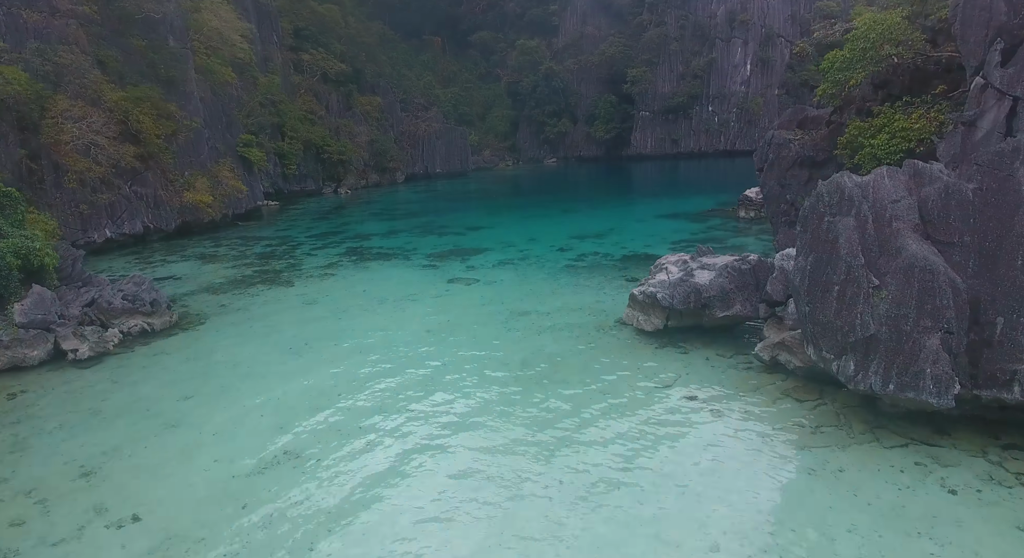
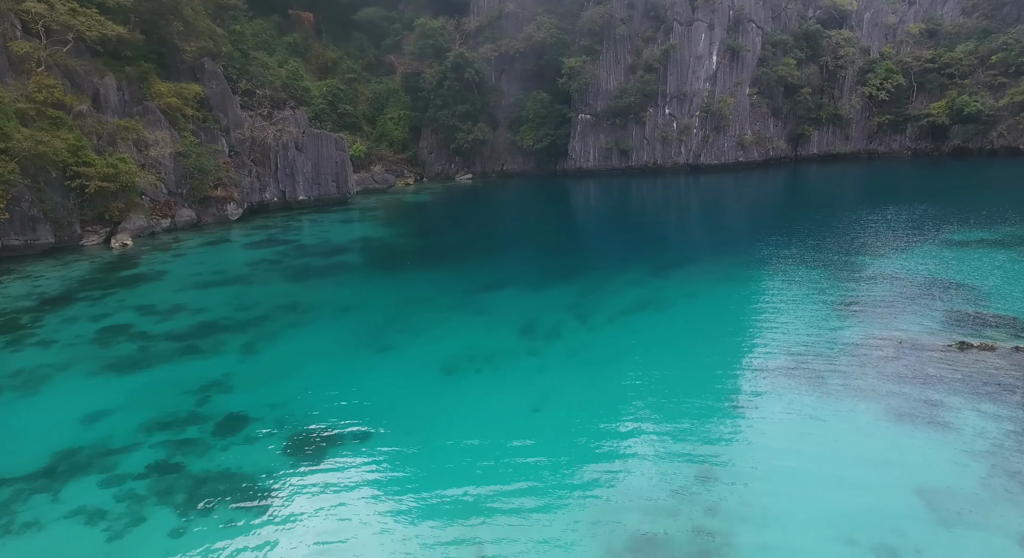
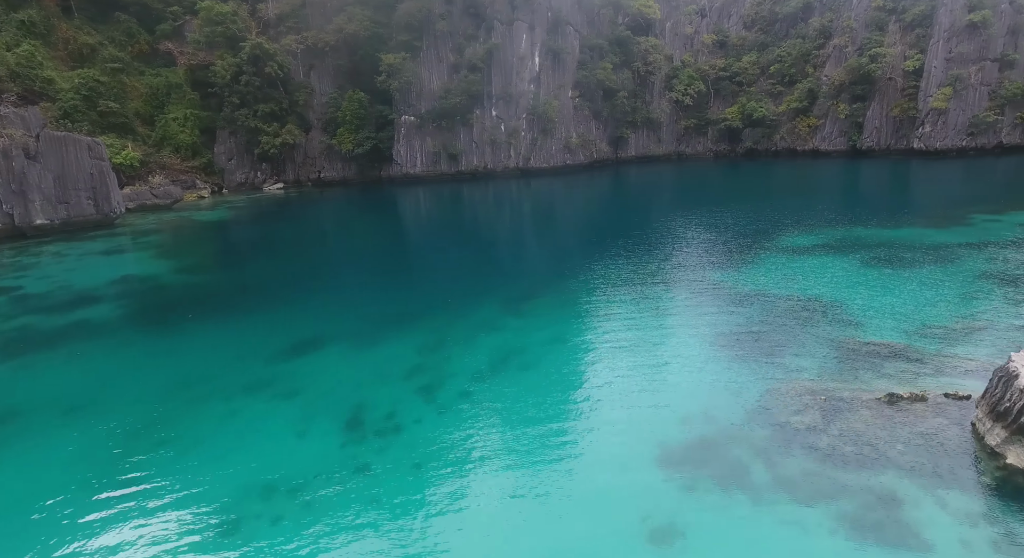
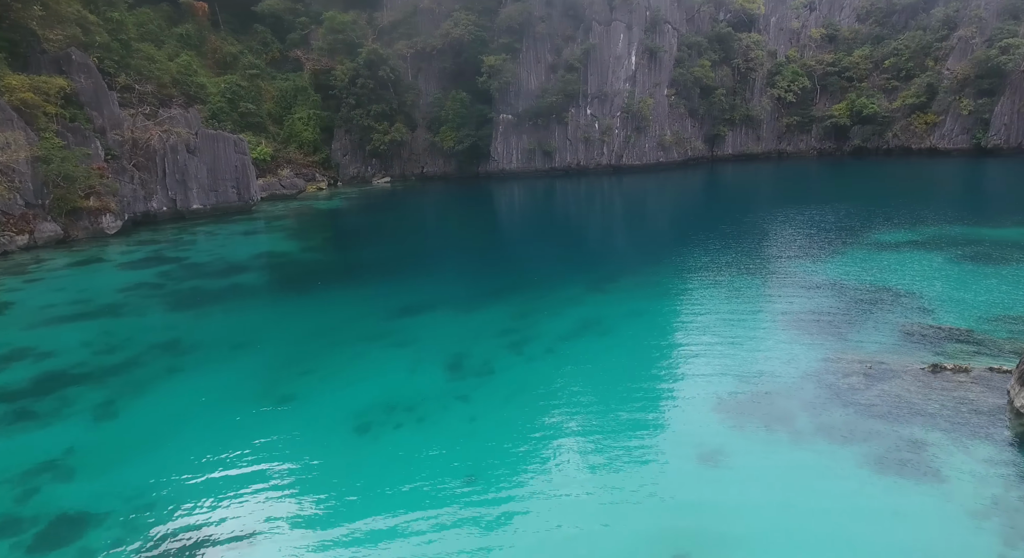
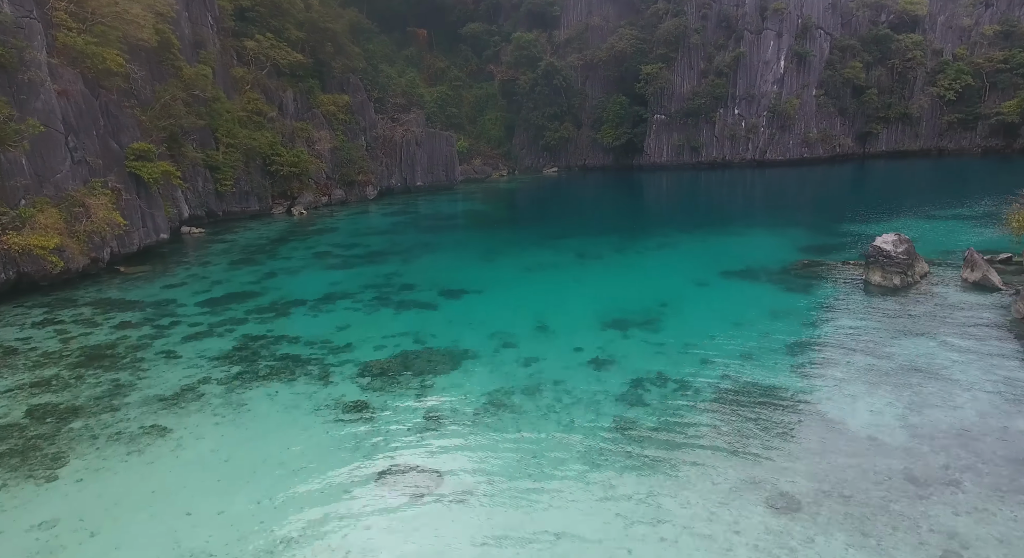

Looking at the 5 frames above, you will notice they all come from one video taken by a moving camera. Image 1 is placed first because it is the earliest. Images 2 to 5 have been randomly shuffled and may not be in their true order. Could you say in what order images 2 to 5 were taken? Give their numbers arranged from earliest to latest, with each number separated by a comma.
5, 2, 4, 3
